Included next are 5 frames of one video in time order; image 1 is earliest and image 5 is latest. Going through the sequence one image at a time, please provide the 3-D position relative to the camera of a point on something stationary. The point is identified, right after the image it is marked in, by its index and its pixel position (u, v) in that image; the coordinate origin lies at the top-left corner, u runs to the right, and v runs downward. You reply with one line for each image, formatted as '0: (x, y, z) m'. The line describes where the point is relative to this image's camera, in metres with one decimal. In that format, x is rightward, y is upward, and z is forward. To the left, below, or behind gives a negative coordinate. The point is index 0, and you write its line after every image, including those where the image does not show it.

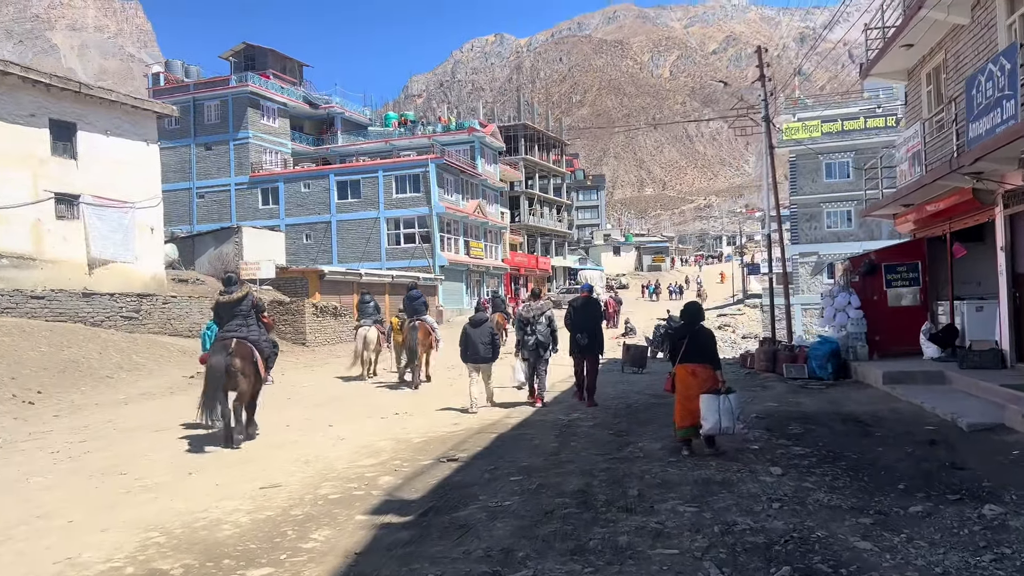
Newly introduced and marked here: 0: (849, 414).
0: (+4.3, -1.6, +9.4) m
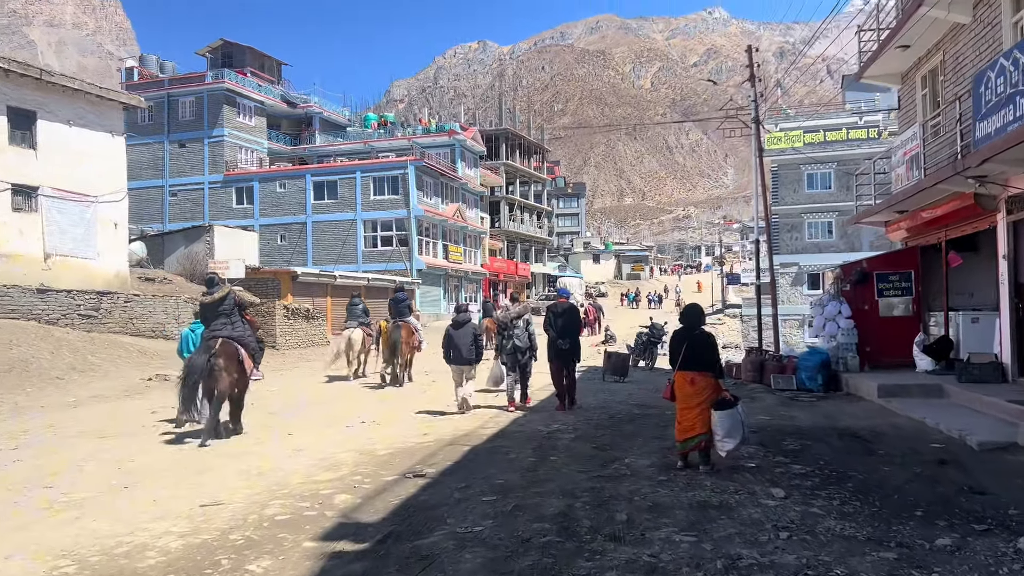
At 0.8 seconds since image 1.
0: (+4.0, -1.7, +8.9) m
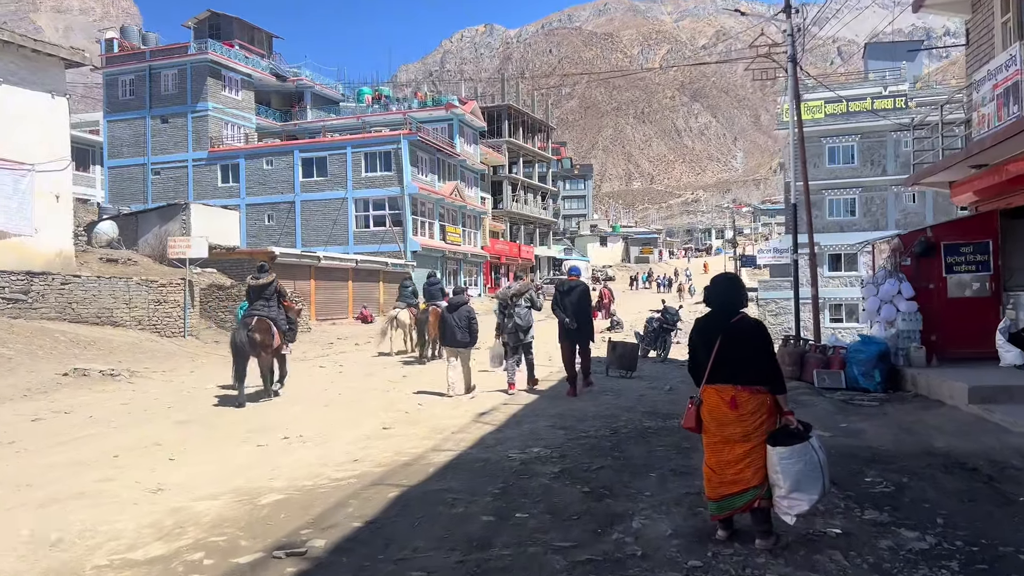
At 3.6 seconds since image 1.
0: (+3.7, -1.4, +6.2) m
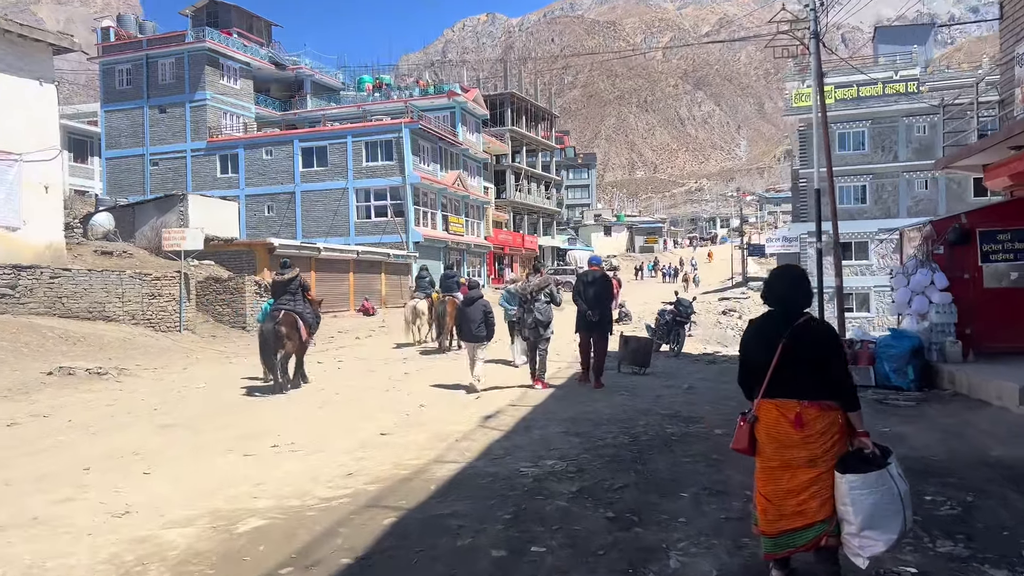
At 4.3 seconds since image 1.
0: (+3.8, -1.3, +5.6) m
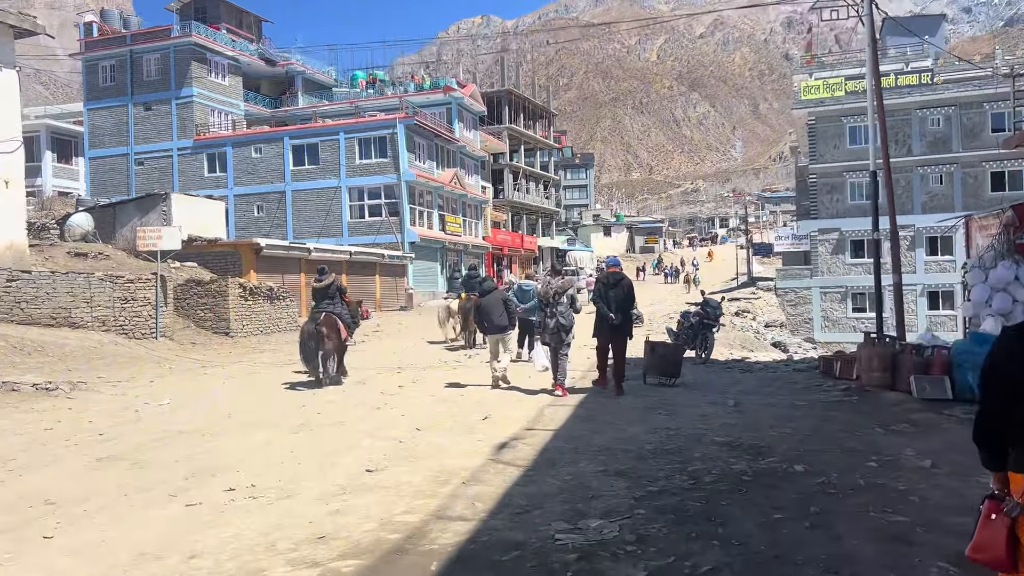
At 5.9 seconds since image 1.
0: (+3.9, -1.3, +4.1) m
